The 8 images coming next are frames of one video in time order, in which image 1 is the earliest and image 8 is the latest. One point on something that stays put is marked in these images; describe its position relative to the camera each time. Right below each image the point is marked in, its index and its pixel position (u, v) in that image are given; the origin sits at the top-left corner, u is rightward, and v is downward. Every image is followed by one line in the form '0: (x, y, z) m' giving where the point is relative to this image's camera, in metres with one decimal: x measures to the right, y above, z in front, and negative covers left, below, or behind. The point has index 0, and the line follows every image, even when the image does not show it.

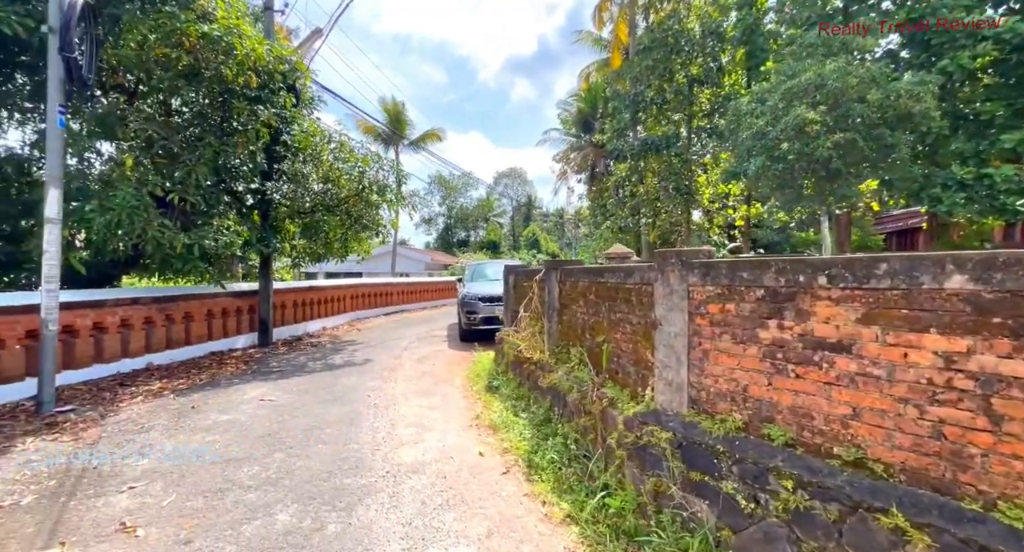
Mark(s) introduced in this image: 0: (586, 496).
0: (+0.4, -1.3, +2.7) m
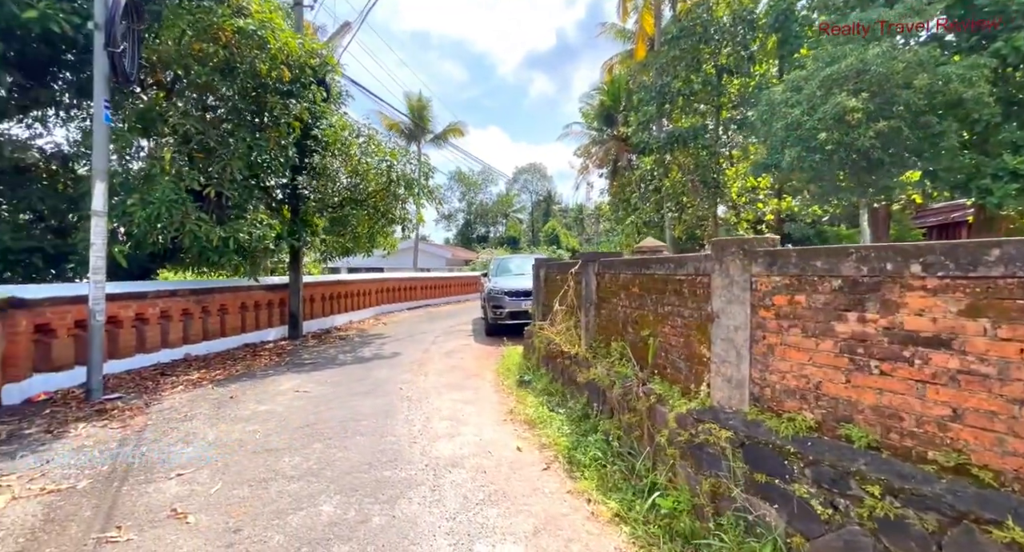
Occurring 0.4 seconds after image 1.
0: (+0.7, -1.3, +2.6) m
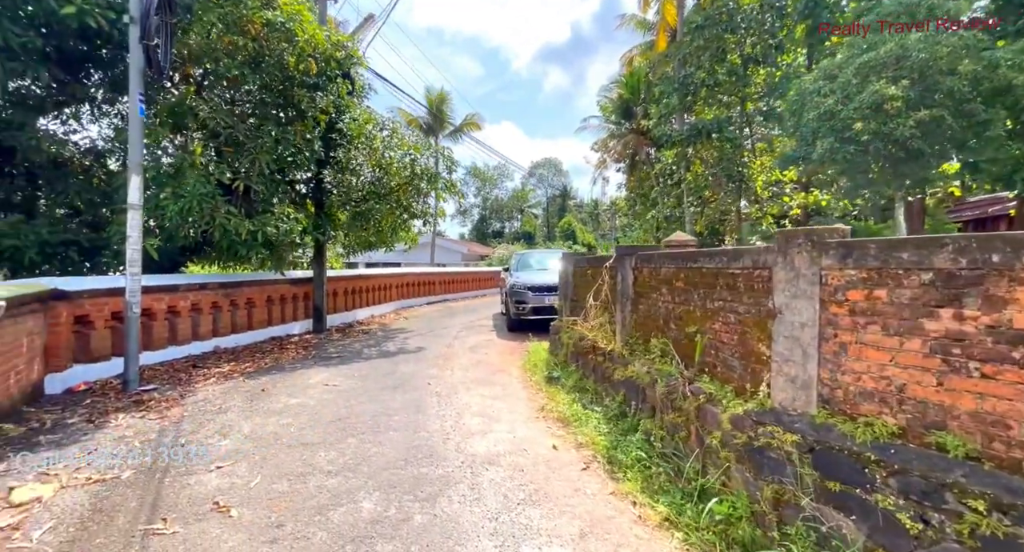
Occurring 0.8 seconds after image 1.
0: (+0.9, -1.2, +2.5) m
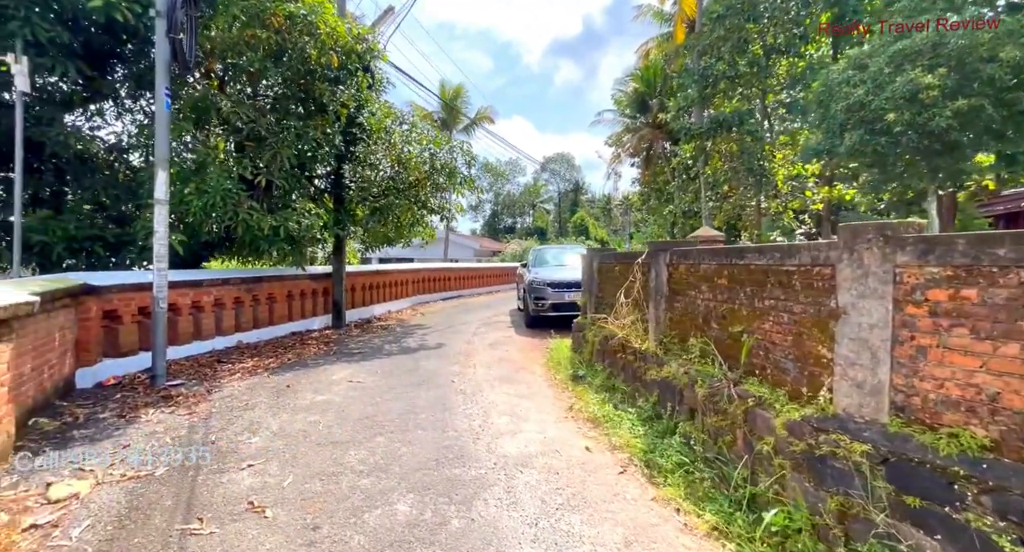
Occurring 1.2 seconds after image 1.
0: (+1.2, -1.2, +2.4) m
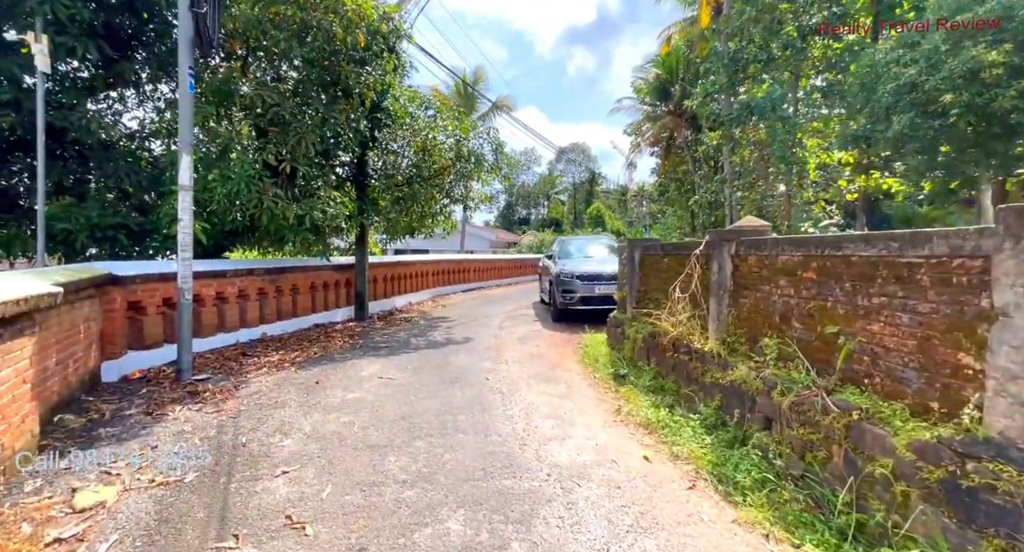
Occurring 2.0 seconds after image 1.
0: (+1.5, -1.2, +2.1) m
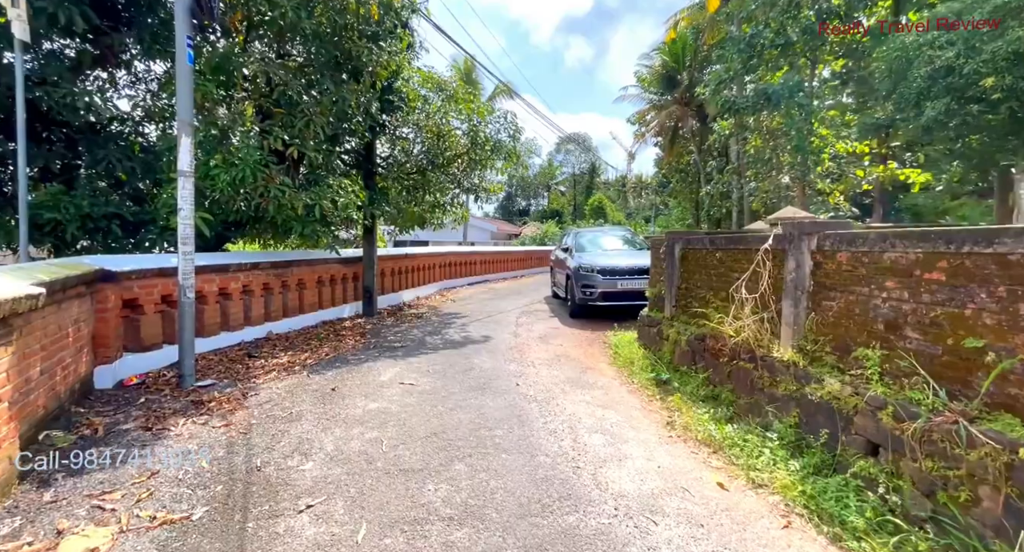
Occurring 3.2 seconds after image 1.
0: (+1.8, -1.2, +1.7) m
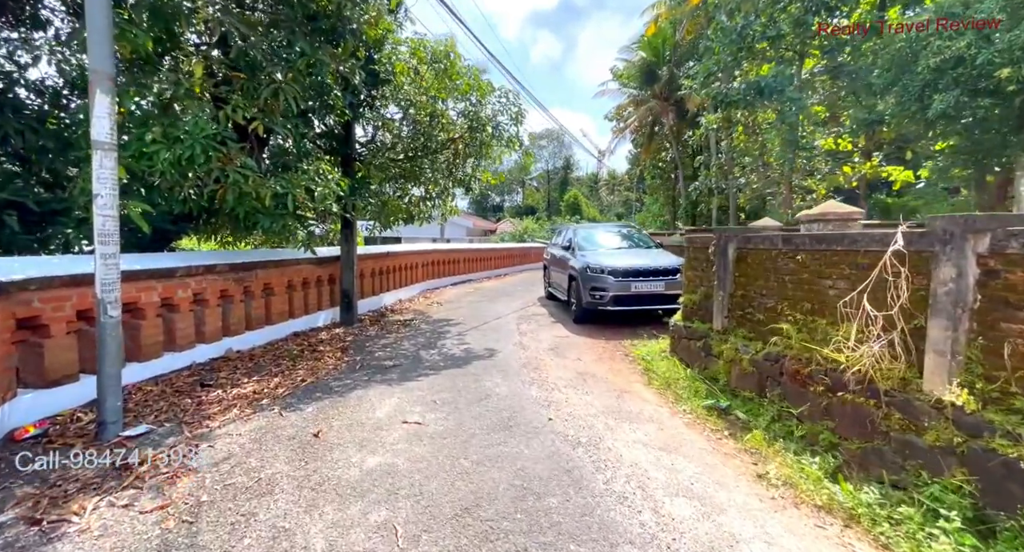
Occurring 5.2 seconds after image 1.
0: (+2.2, -1.3, +0.9) m
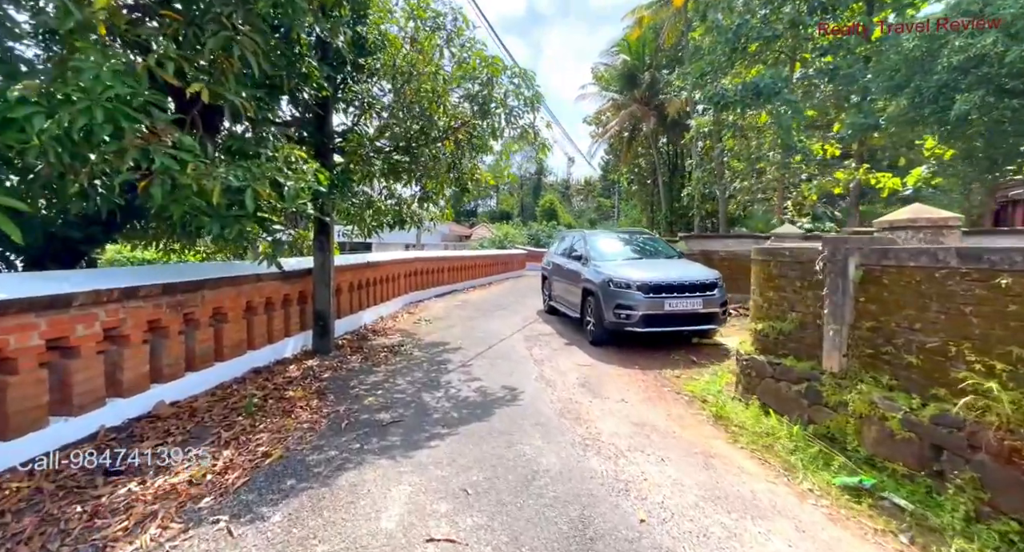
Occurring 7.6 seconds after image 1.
0: (+2.8, -1.4, -0.2) m
